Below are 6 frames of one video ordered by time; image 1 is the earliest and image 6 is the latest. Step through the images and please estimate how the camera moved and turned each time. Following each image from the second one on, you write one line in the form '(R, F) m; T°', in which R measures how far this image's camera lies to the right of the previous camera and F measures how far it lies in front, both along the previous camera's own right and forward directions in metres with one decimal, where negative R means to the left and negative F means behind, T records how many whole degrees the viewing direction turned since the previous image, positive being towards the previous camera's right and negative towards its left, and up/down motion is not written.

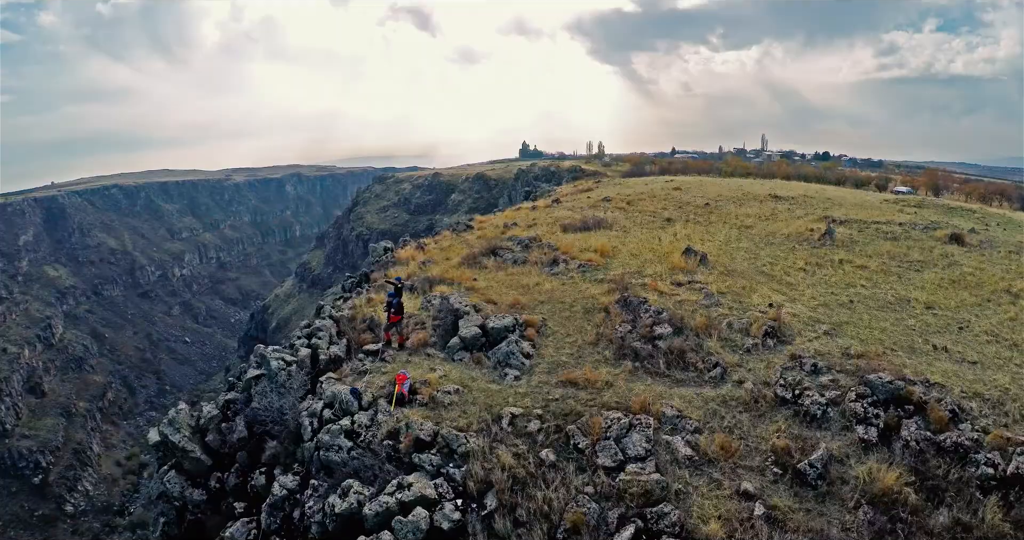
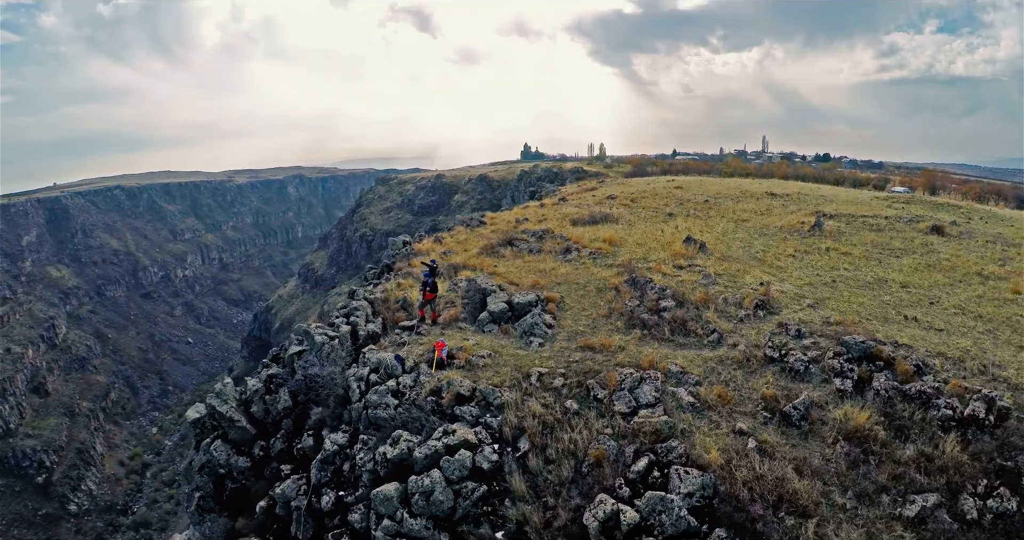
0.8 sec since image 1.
(-0.6, -1.6) m; 0°
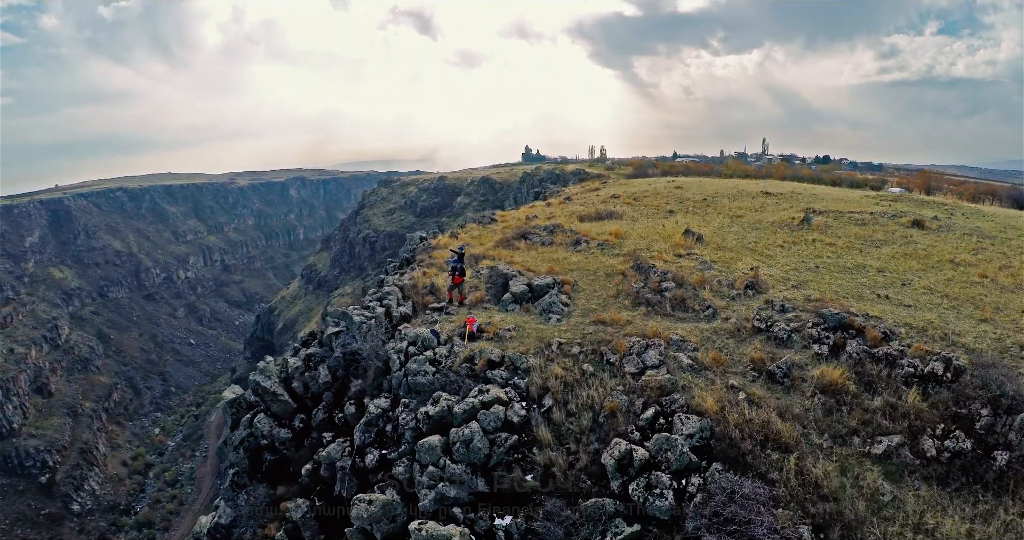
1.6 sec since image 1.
(-0.6, -1.8) m; 0°
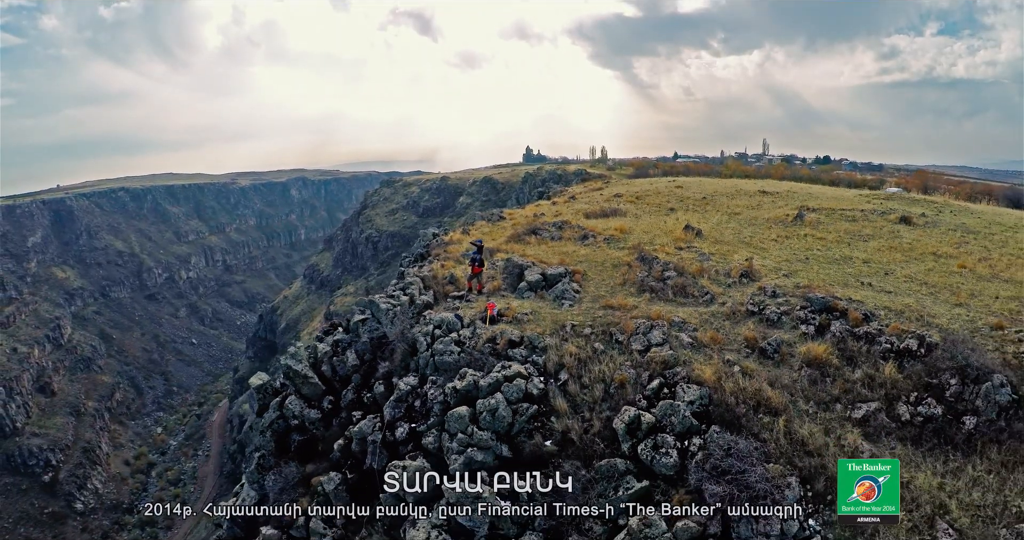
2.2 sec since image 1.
(-0.5, -1.4) m; 0°
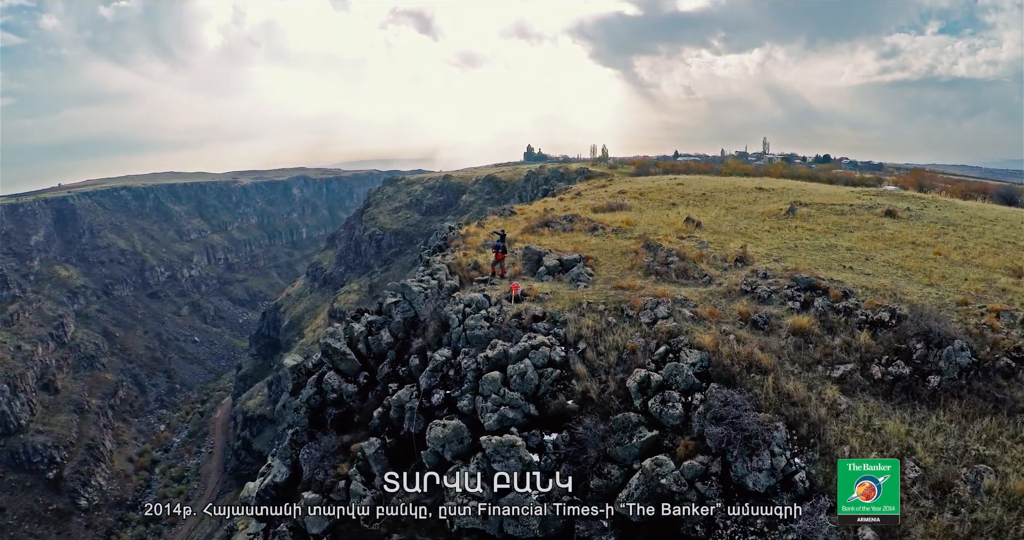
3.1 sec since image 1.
(-0.8, -2.0) m; 0°
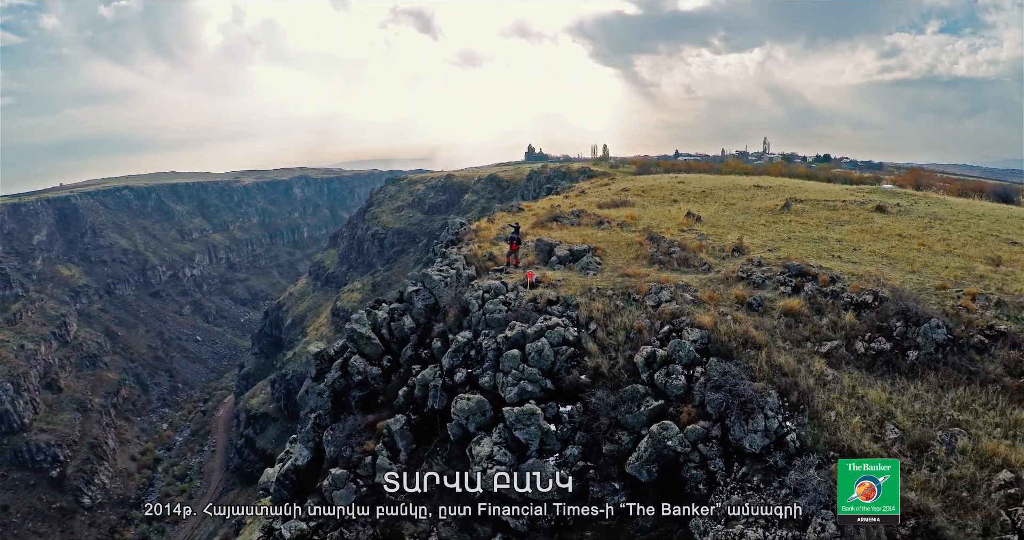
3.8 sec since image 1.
(-0.6, -1.5) m; 0°
